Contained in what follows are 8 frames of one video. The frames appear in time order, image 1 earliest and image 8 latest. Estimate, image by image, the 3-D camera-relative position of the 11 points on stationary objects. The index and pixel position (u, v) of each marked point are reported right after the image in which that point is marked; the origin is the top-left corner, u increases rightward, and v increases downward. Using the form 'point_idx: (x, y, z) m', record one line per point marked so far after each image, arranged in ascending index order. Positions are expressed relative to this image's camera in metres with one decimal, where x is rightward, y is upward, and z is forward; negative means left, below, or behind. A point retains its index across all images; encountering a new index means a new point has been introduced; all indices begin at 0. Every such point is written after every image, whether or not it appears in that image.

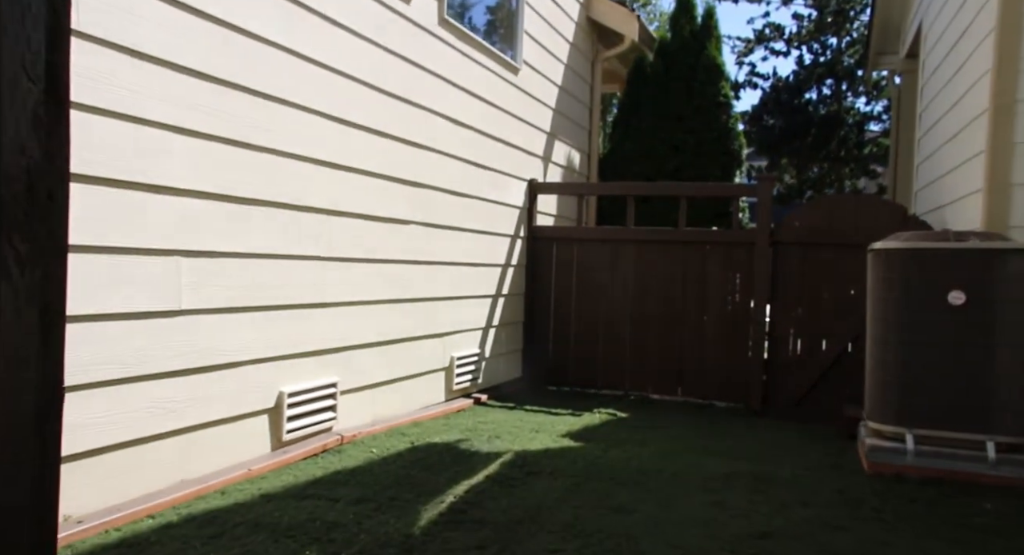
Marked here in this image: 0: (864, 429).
0: (+2.0, -0.9, +4.4) m
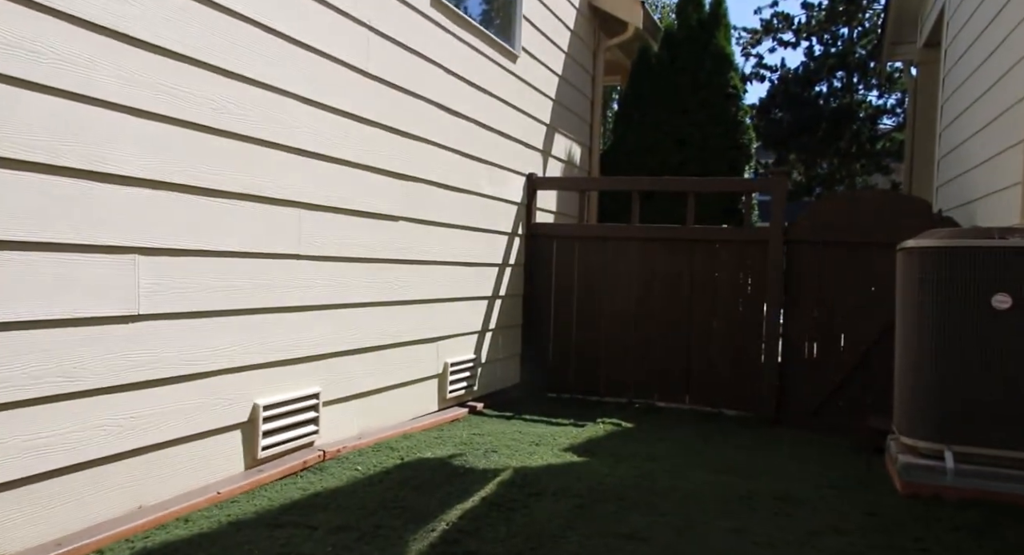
0: (+2.0, -0.9, +4.1) m
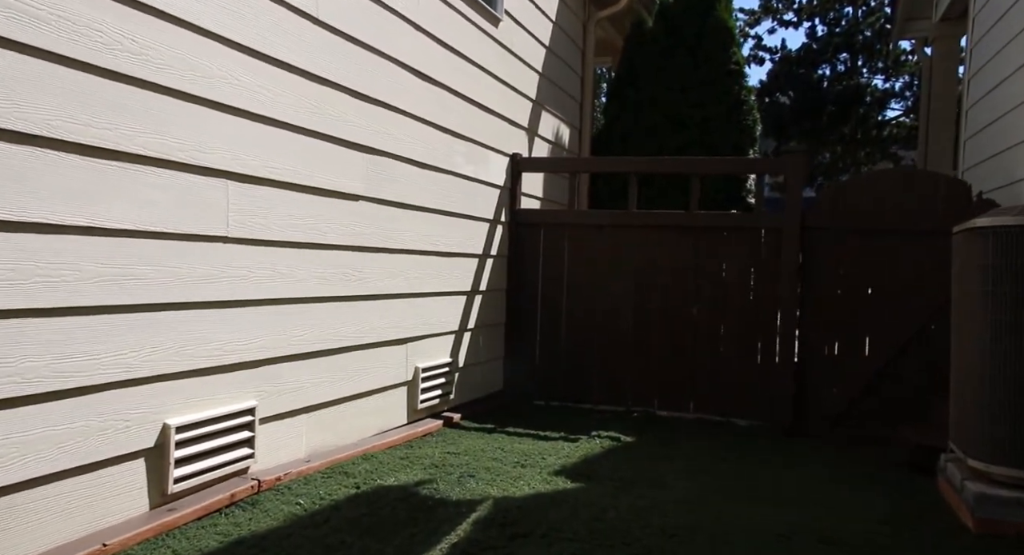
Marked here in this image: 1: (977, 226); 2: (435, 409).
0: (+1.9, -0.8, +3.4) m
1: (+1.9, +0.2, +3.3) m
2: (-0.4, -0.7, +4.6) m
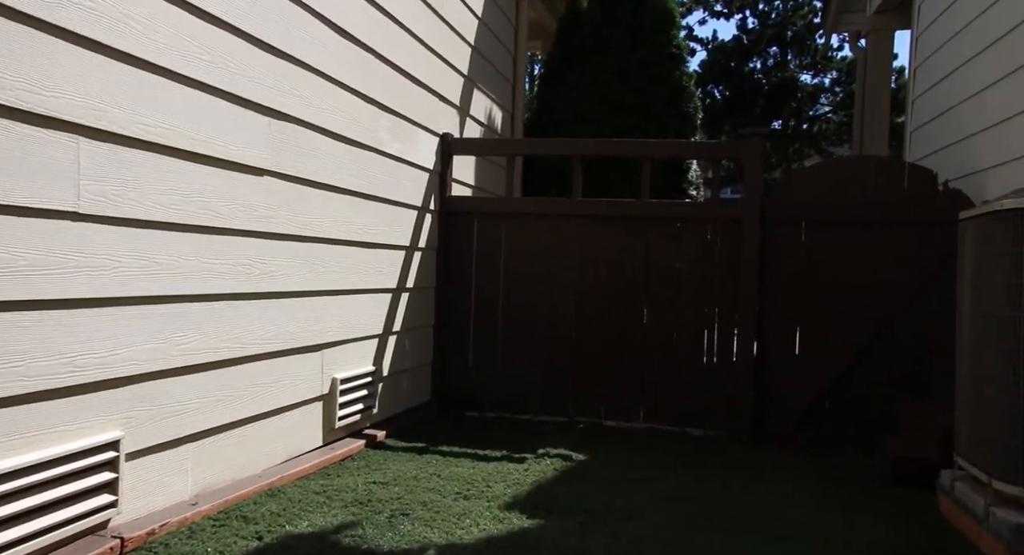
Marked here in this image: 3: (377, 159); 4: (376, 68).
0: (+1.7, -0.8, +3.0) m
1: (+1.7, +0.2, +2.8) m
2: (-0.8, -0.7, +3.9) m
3: (-0.7, +0.6, +4.0) m
4: (-0.7, +1.0, +3.9) m
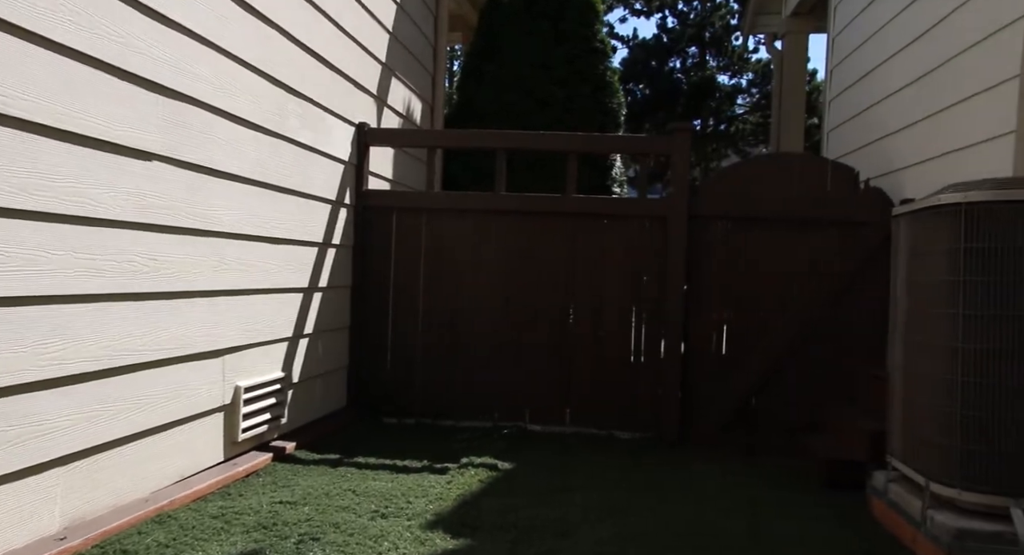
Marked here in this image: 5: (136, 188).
0: (+1.4, -0.8, +2.9) m
1: (+1.4, +0.2, +2.8) m
2: (-1.1, -0.7, +3.6) m
3: (-1.0, +0.6, +3.7) m
4: (-1.0, +1.0, +3.6) m
5: (-1.2, +0.3, +2.6) m
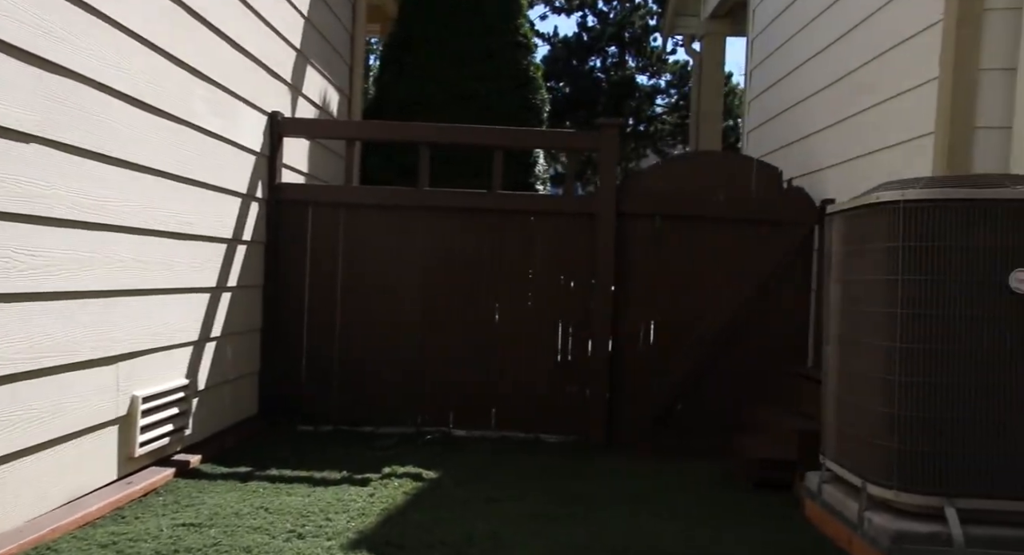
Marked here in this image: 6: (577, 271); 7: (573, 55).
0: (+1.2, -0.8, +2.9) m
1: (+1.2, +0.2, +2.7) m
2: (-1.4, -0.7, +3.3) m
3: (-1.3, +0.6, +3.4) m
4: (-1.3, +1.0, +3.3) m
5: (-1.4, +0.3, +2.3) m
6: (+0.4, 0.0, +4.6) m
7: (+1.3, +4.6, +17.0) m
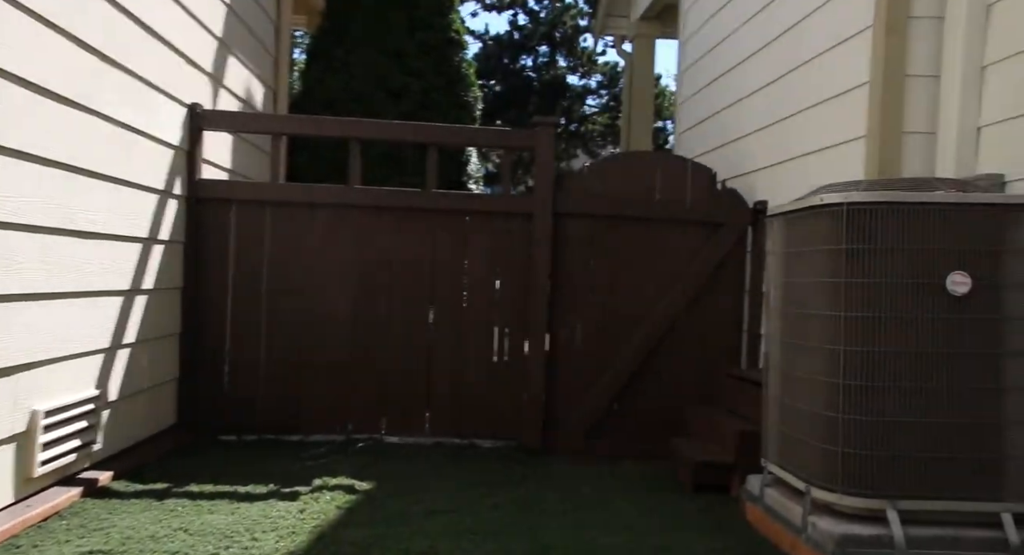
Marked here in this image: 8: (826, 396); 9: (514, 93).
0: (+1.0, -0.8, +2.8) m
1: (+1.0, +0.2, +2.7) m
2: (-1.6, -0.7, +3.1) m
3: (-1.6, +0.6, +3.2) m
4: (-1.6, +1.0, +3.1) m
5: (-1.5, +0.3, +2.0) m
6: (0.0, 0.0, +4.5) m
7: (-0.2, +4.6, +16.9) m
8: (+1.0, -0.4, +2.7) m
9: (0.0, +3.7, +16.5) m
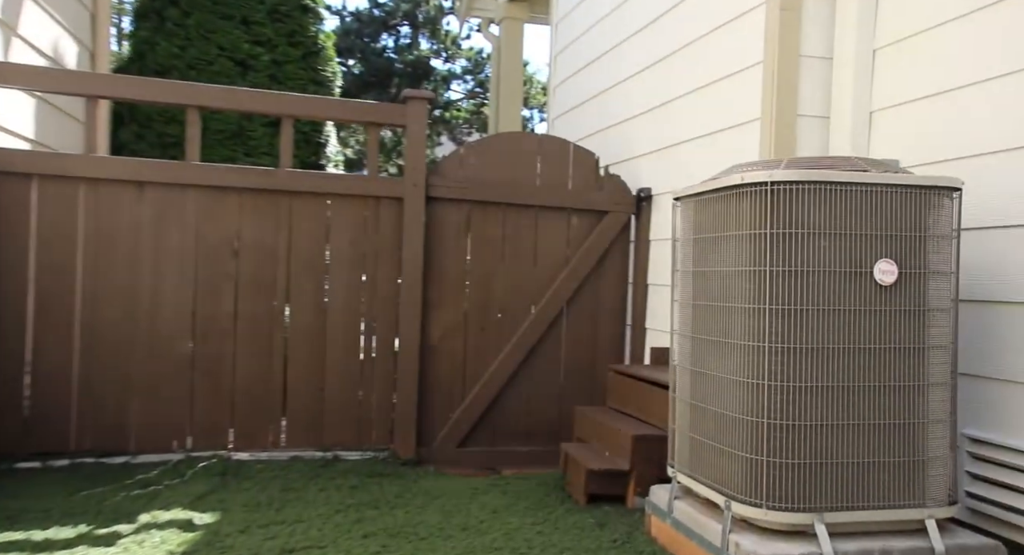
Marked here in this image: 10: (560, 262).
0: (+0.6, -0.7, +2.5) m
1: (+0.7, +0.3, +2.4) m
2: (-2.0, -0.7, +2.3) m
3: (-2.0, +0.6, +2.4) m
4: (-1.9, +1.1, +2.3) m
5: (-1.7, +0.3, +1.3) m
6: (-0.6, +0.1, +4.0) m
7: (-3.0, +4.7, +16.1) m
8: (+0.7, -0.4, +2.4) m
9: (-2.7, +3.9, +15.8) m
10: (+0.3, +0.1, +4.3) m
